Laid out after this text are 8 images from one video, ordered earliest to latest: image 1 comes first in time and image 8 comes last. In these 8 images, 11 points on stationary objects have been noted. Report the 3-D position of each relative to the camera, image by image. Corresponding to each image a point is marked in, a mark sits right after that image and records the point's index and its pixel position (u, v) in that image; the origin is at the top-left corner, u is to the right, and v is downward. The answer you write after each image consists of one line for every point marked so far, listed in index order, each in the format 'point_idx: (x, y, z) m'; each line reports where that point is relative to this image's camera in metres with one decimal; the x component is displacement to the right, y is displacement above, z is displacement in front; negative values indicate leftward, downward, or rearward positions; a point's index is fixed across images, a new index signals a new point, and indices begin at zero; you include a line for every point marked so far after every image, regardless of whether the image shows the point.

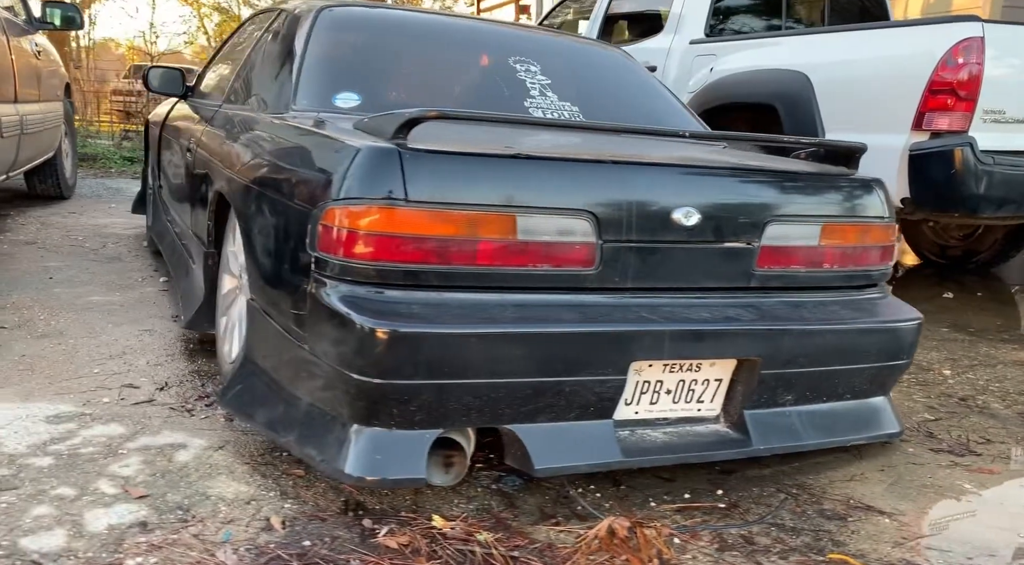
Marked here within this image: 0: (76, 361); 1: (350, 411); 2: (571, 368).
0: (-1.7, -0.3, +3.5) m
1: (-0.4, -0.3, +2.2) m
2: (+0.2, -0.2, +2.2) m
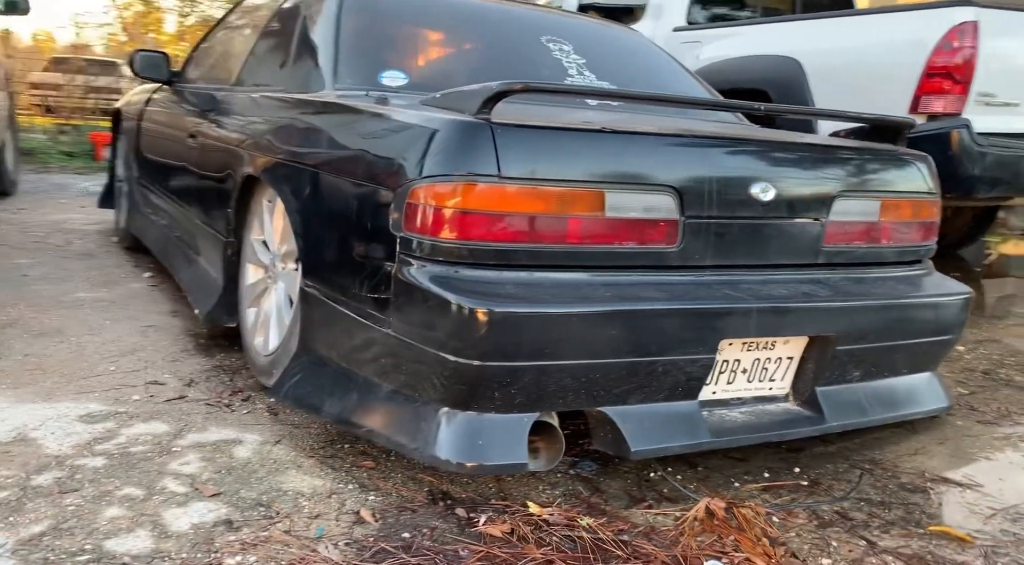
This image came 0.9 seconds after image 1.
0: (-1.6, -0.3, +3.3) m
1: (-0.2, -0.3, +2.1) m
2: (+0.4, -0.2, +2.2) m
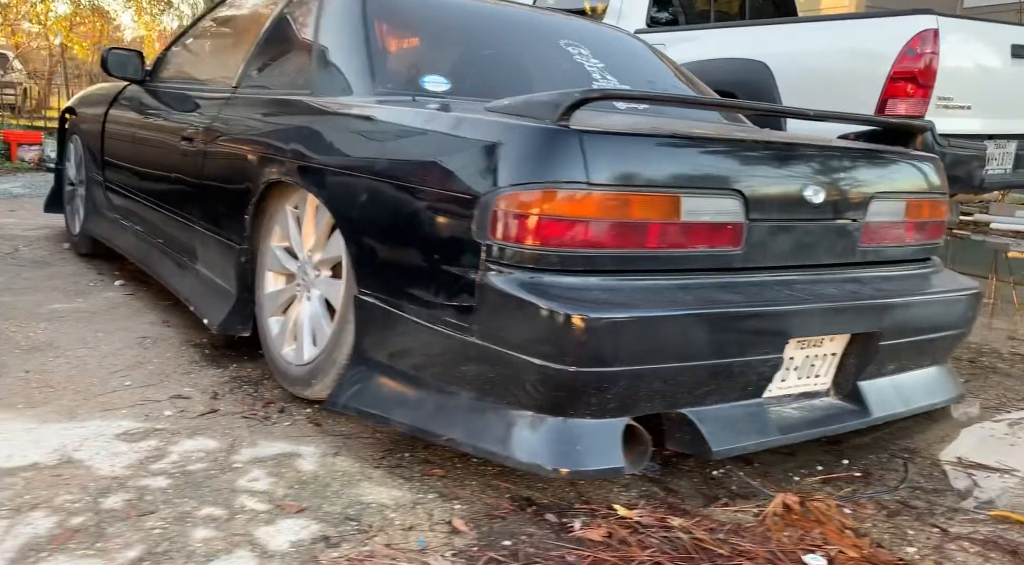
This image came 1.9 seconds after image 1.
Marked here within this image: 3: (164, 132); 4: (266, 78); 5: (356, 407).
0: (-1.5, -0.3, +3.1) m
1: (+0.1, -0.3, +2.1) m
2: (+0.6, -0.2, +2.2) m
3: (-1.6, +0.7, +4.0) m
4: (-0.9, +0.8, +3.5) m
5: (-0.4, -0.3, +2.5) m
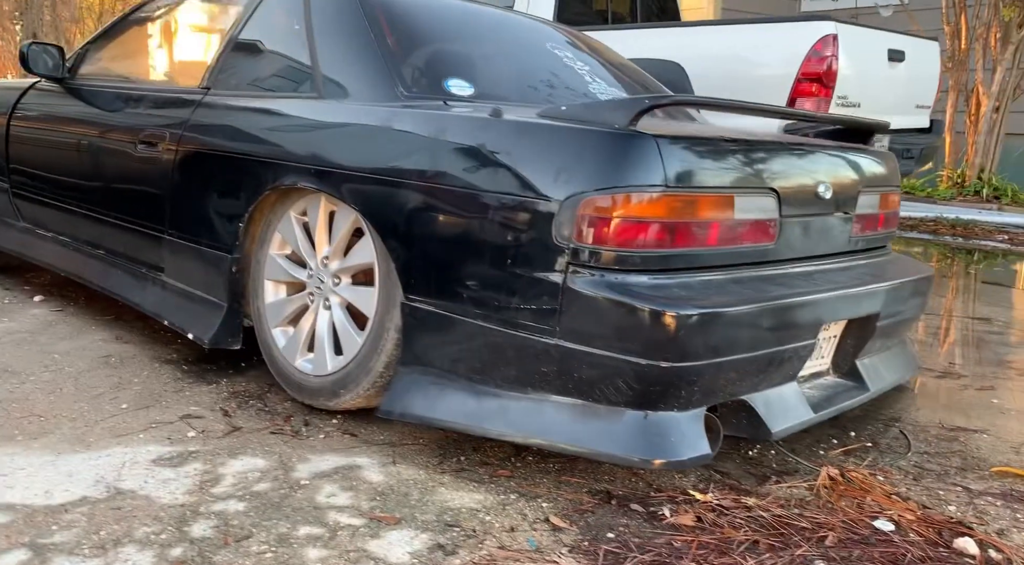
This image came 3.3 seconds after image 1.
0: (-1.4, -0.4, +2.9) m
1: (+0.3, -0.3, +2.2) m
2: (+0.7, -0.1, +2.4) m
3: (-1.7, +0.6, +3.8) m
4: (-1.0, +0.7, +3.3) m
5: (-0.3, -0.4, +2.4) m
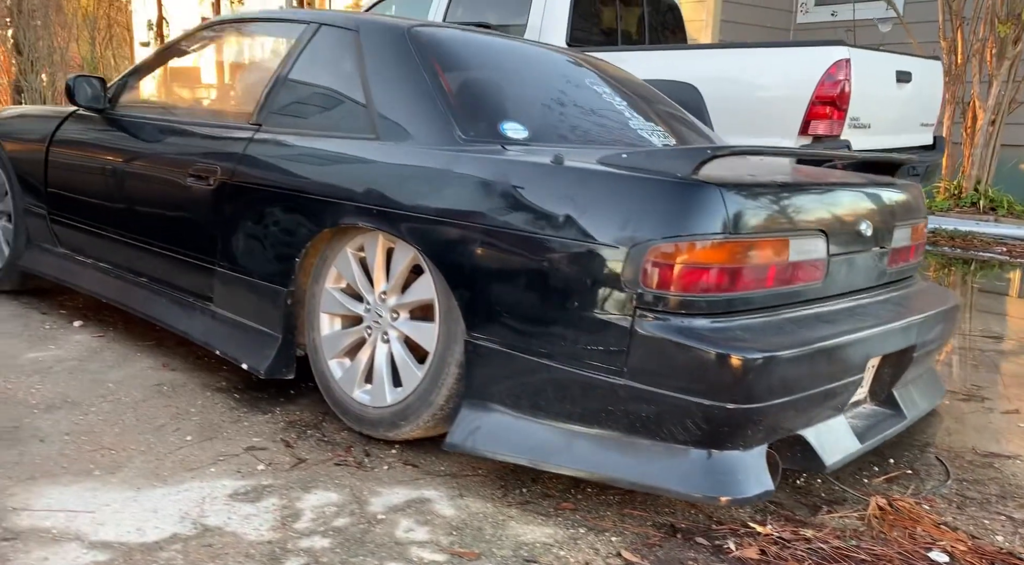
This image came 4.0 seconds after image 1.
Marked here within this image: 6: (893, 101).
0: (-1.3, -0.5, +3.0) m
1: (+0.4, -0.4, +2.3) m
2: (+0.9, -0.3, +2.5) m
3: (-1.6, +0.5, +3.9) m
4: (-0.8, +0.6, +3.4) m
5: (-0.1, -0.5, +2.5) m
6: (+2.6, +1.3, +6.2) m
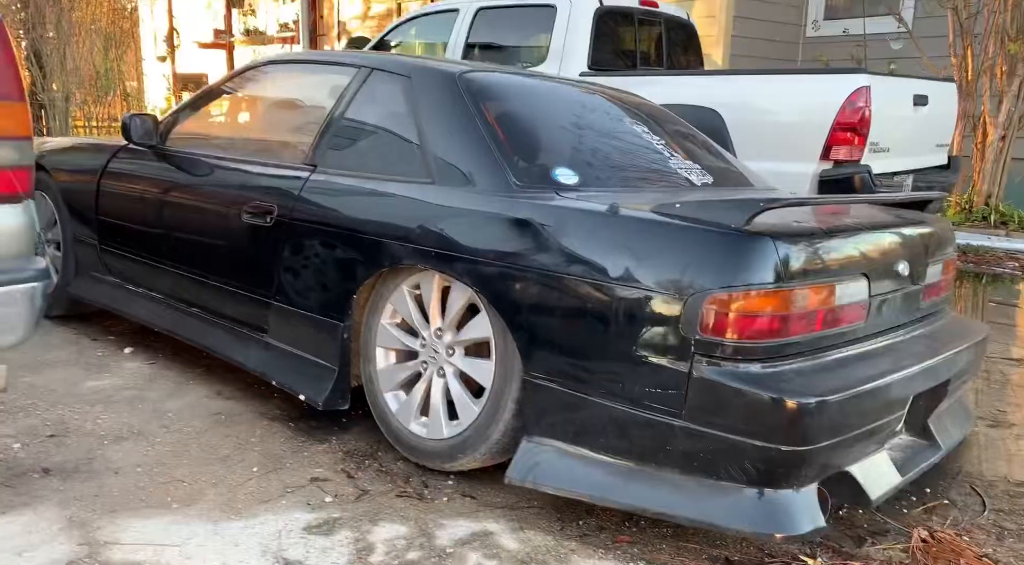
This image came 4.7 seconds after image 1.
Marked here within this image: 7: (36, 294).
0: (-1.1, -0.6, +3.1) m
1: (+0.6, -0.5, +2.4) m
2: (+1.1, -0.4, +2.6) m
3: (-1.4, +0.4, +4.0) m
4: (-0.7, +0.5, +3.5) m
5: (+0.1, -0.6, +2.7) m
6: (+2.8, +1.1, +6.3) m
7: (-1.3, 0.0, +2.4) m
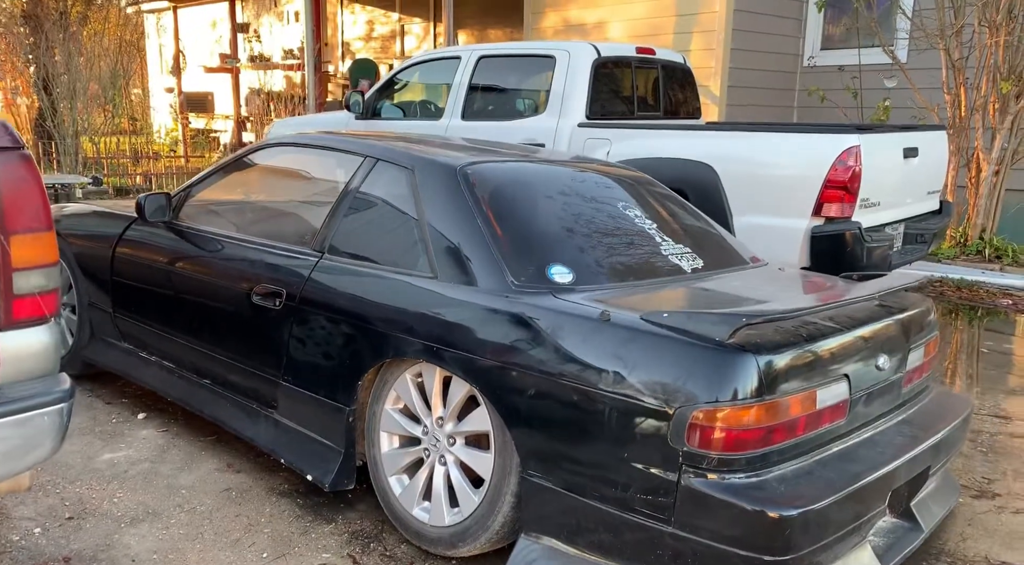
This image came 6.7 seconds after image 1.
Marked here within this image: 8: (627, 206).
0: (-1.1, -0.9, +3.3) m
1: (+0.6, -0.8, +2.6) m
2: (+1.1, -0.7, +2.8) m
3: (-1.4, 0.0, +4.1) m
4: (-0.7, +0.2, +3.7) m
5: (+0.1, -0.9, +2.8) m
6: (+2.8, +0.8, +6.5) m
7: (-1.3, -0.4, +2.6) m
8: (+0.5, +0.2, +3.8) m
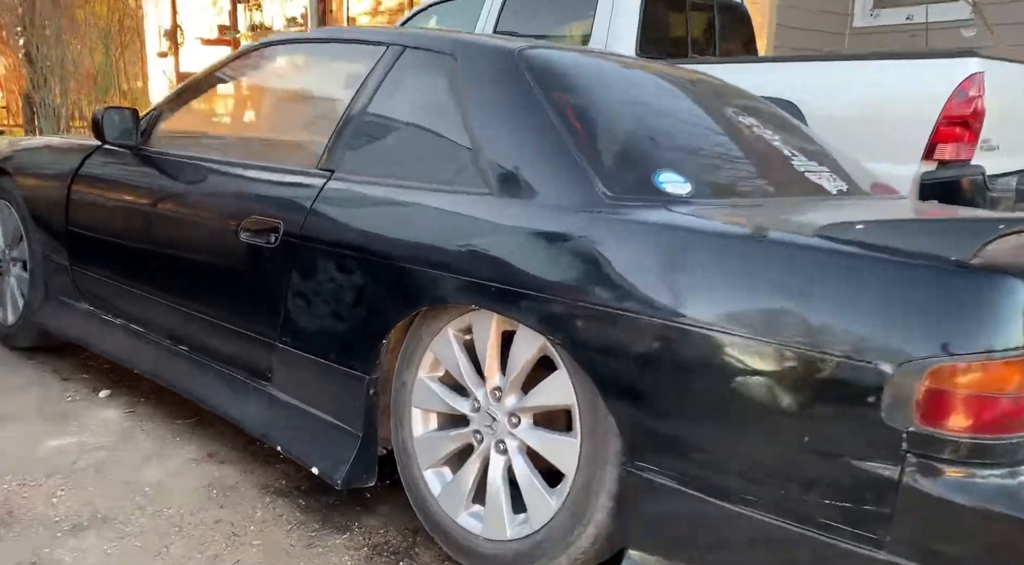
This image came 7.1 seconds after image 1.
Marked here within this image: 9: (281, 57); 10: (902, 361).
0: (-0.9, -0.7, +2.4) m
1: (+0.8, -0.6, +1.6) m
2: (+1.3, -0.5, +1.8) m
3: (-1.2, +0.3, +3.2) m
4: (-0.4, +0.4, +2.8) m
5: (+0.3, -0.7, +1.9) m
6: (+3.1, +1.0, +5.5) m
7: (-1.1, -0.2, +1.6) m
8: (+0.8, +0.5, +2.9) m
9: (-0.9, +0.9, +3.4) m
10: (+0.7, -0.1, +1.7) m
